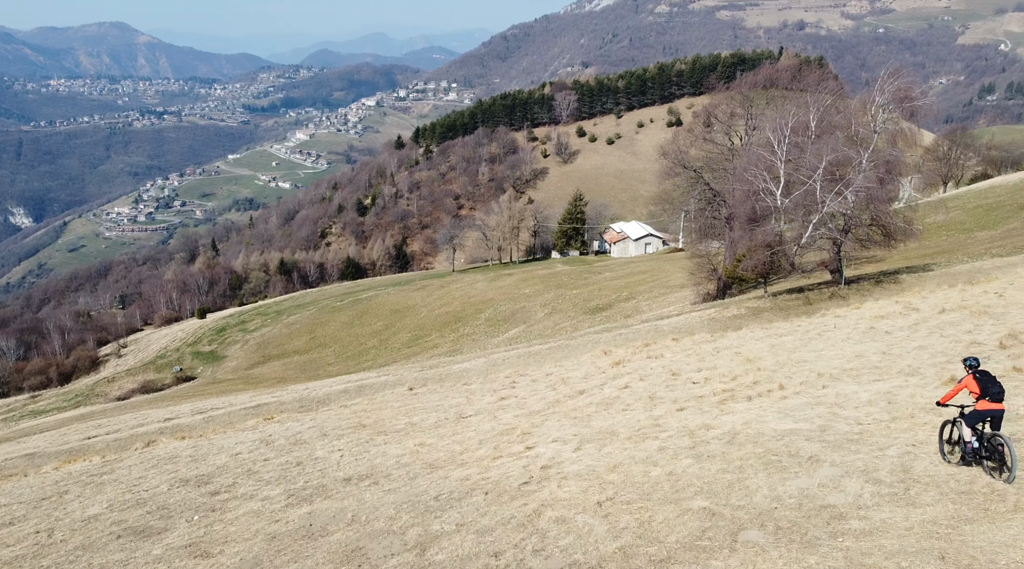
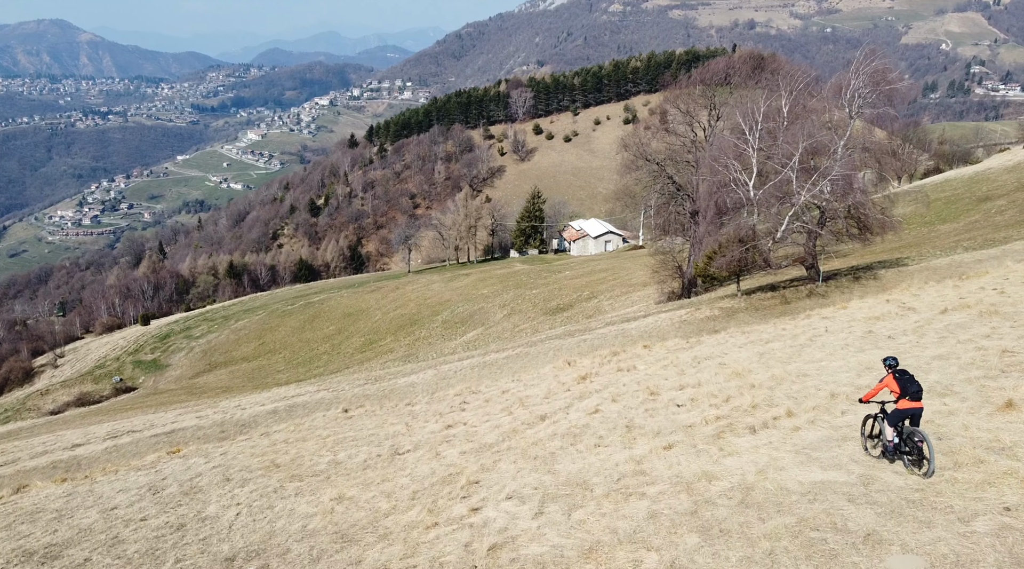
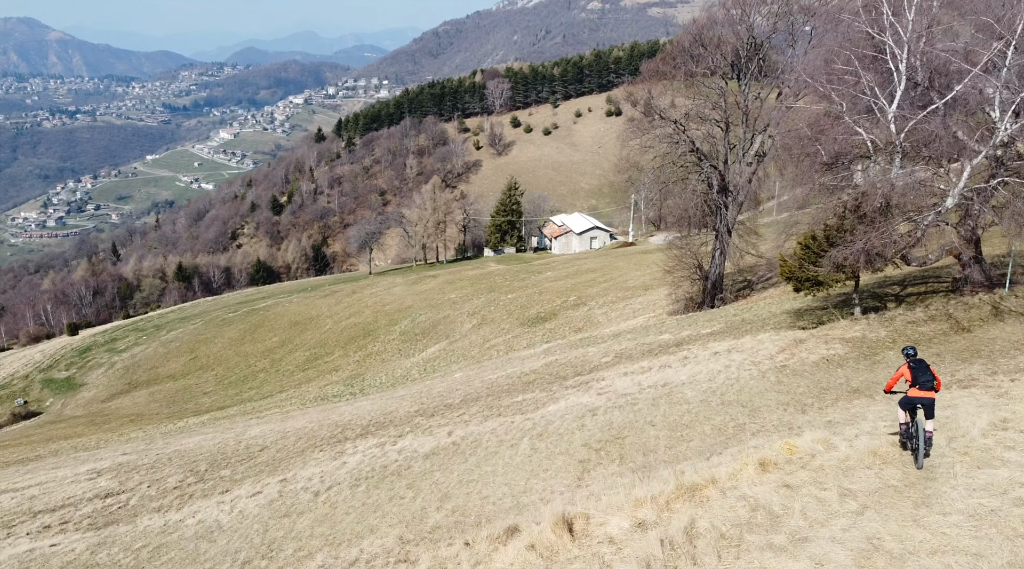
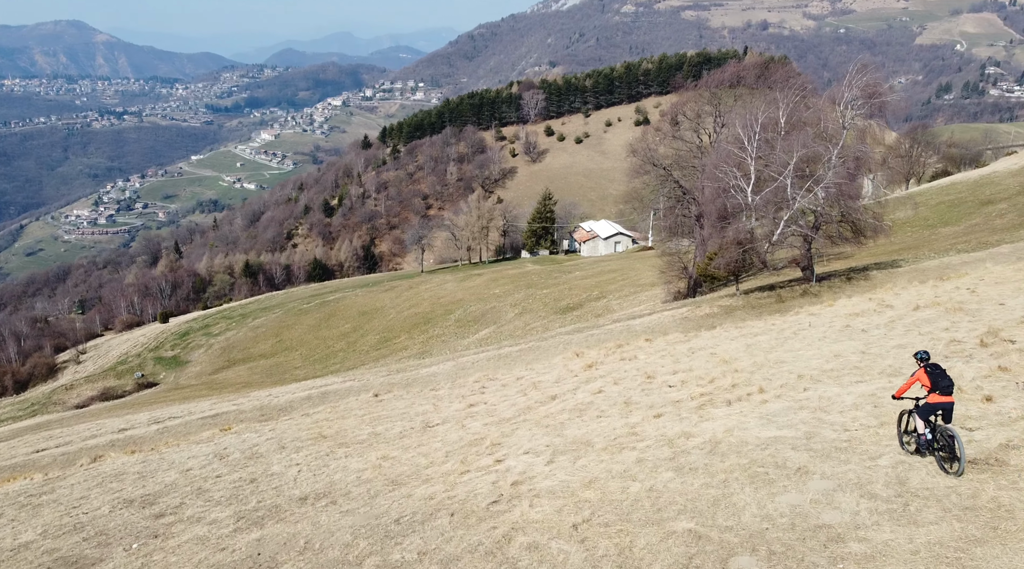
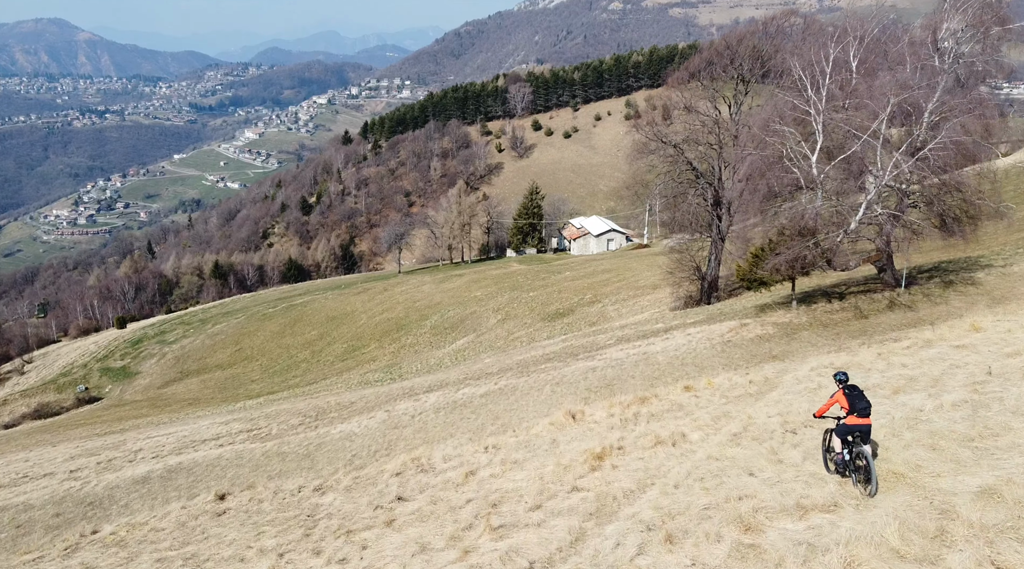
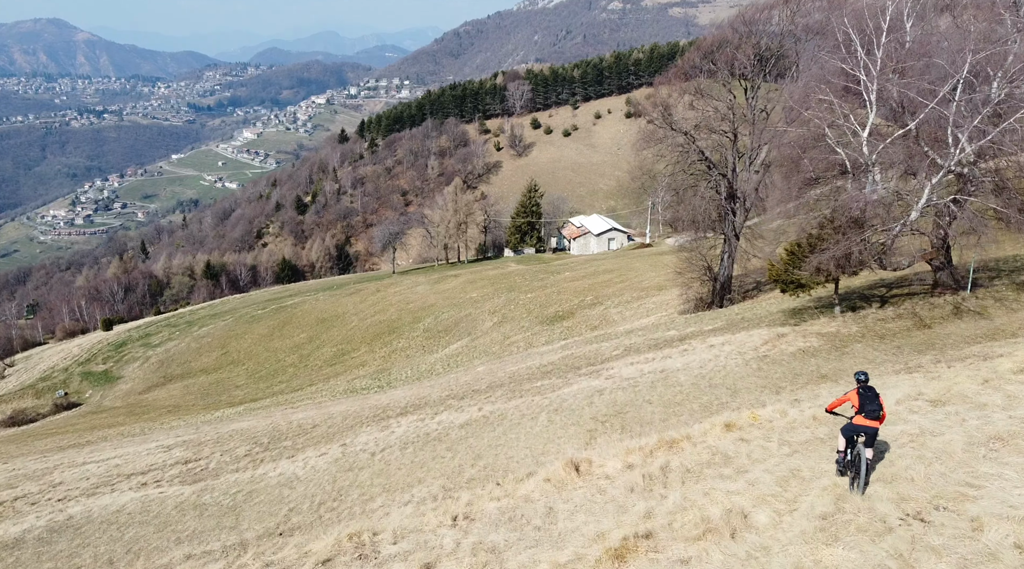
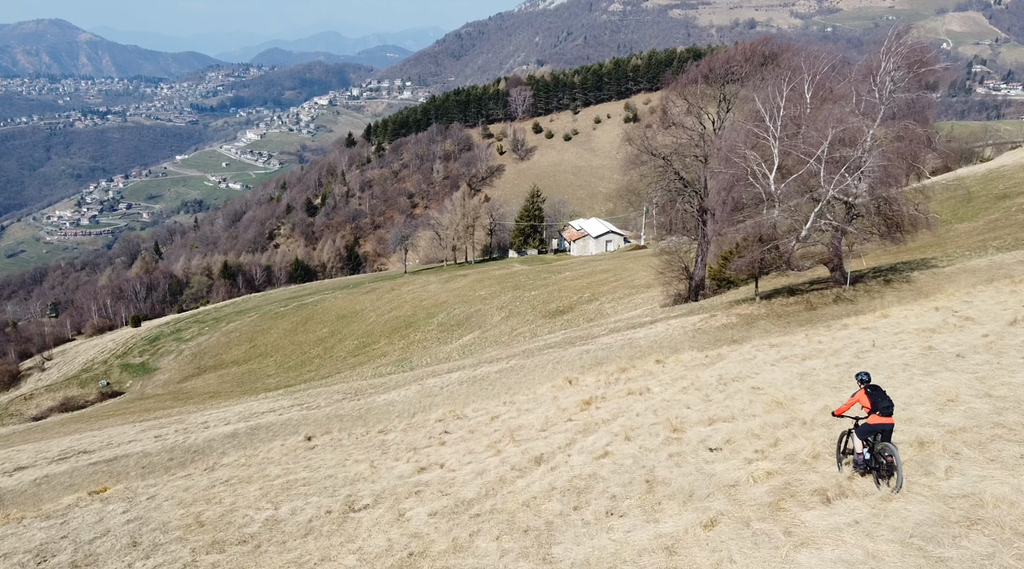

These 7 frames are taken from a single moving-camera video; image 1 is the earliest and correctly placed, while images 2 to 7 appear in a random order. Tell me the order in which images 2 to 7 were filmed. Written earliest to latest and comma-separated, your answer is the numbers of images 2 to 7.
4, 2, 7, 5, 6, 3
